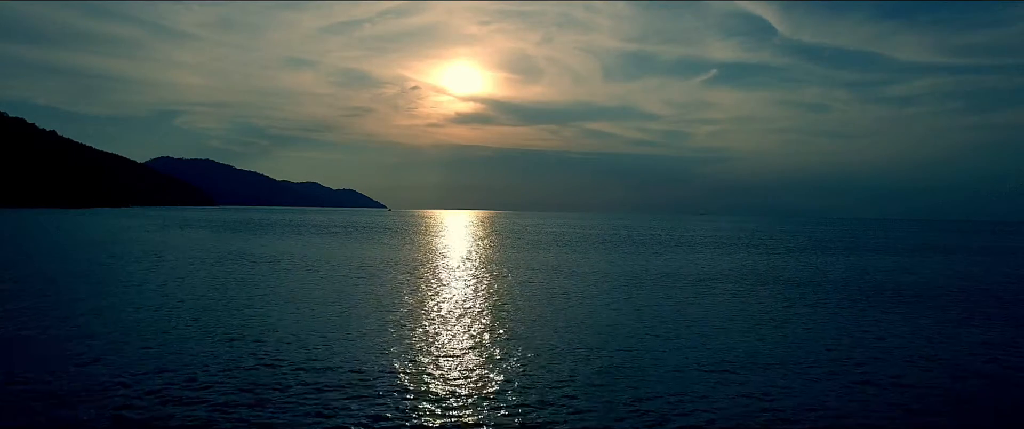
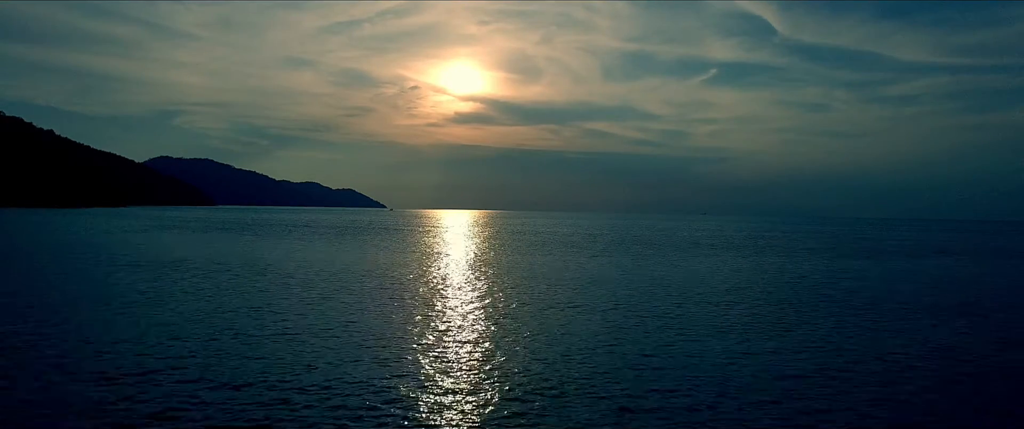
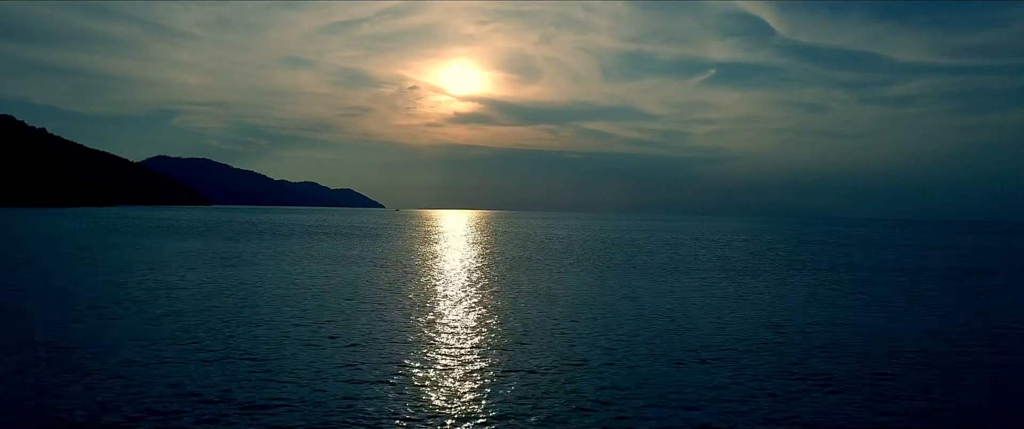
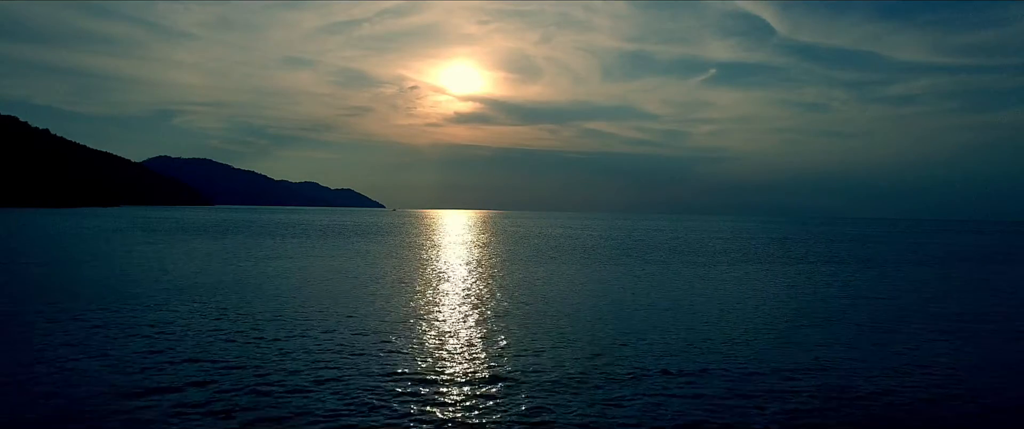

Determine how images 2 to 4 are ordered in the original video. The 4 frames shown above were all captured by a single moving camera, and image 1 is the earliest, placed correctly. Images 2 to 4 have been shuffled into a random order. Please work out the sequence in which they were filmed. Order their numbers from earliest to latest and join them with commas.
2, 4, 3
